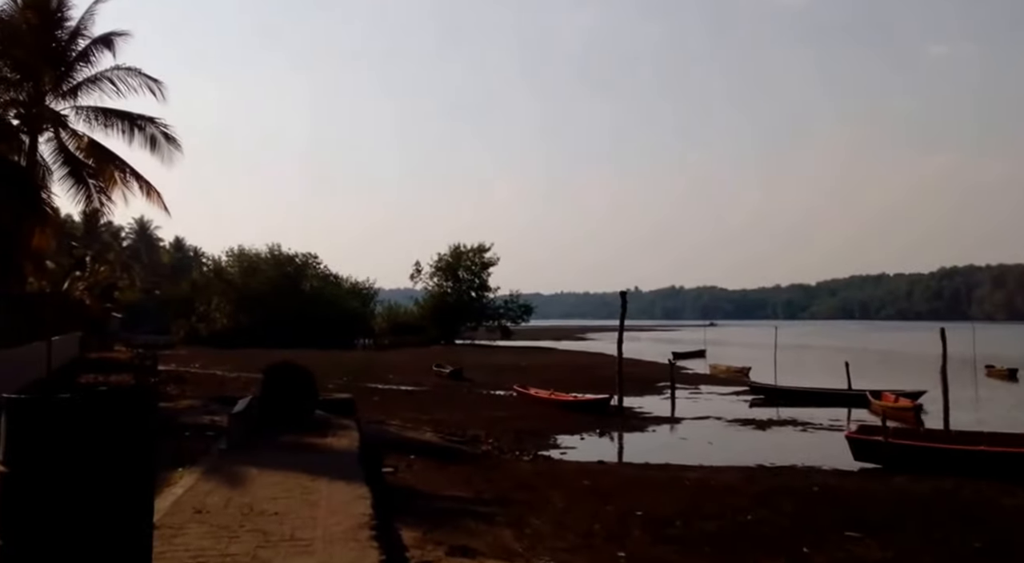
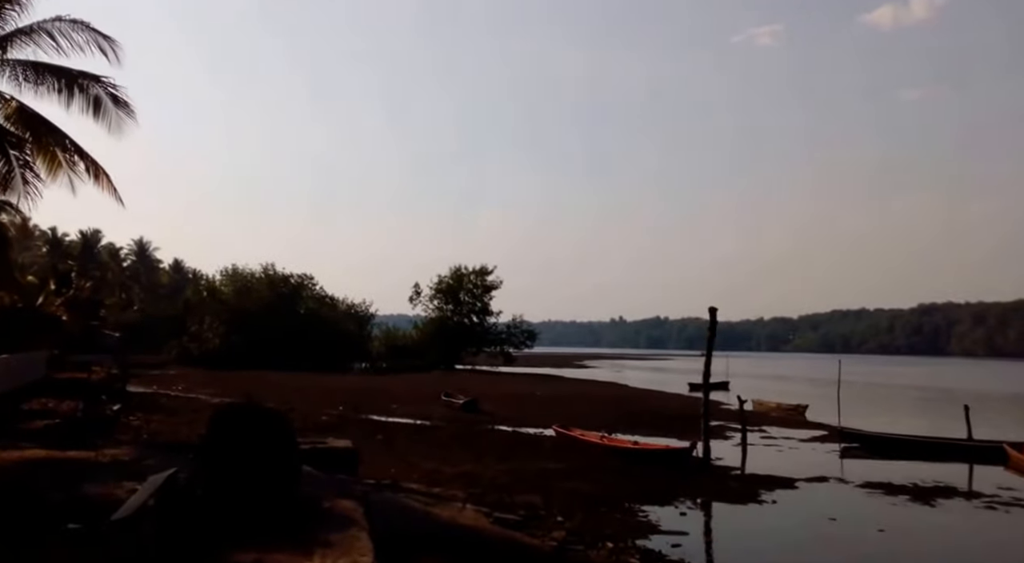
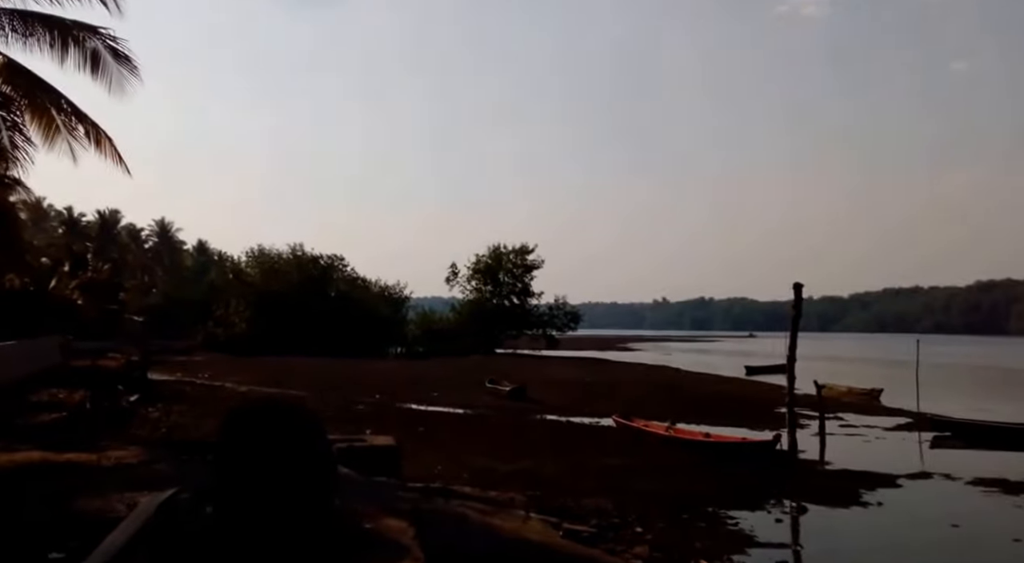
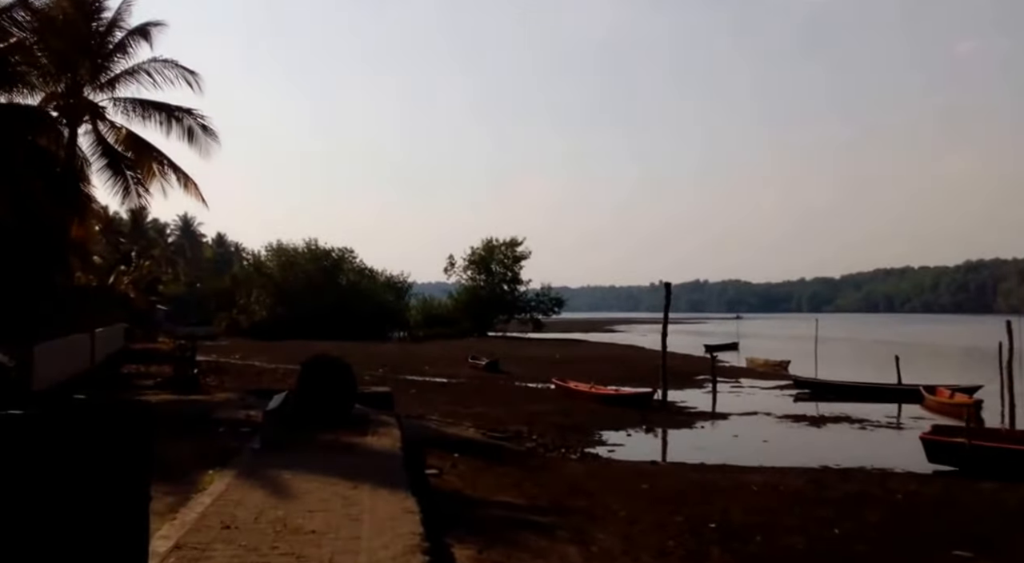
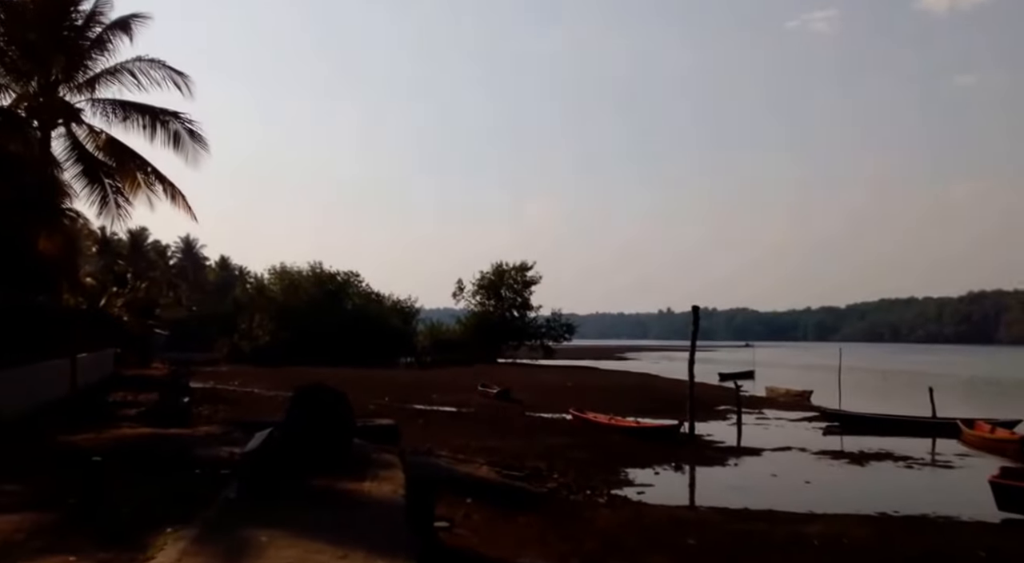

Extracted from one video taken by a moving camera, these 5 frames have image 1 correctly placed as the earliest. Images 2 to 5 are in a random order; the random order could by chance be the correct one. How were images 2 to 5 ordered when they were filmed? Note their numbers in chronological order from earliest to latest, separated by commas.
4, 5, 2, 3
